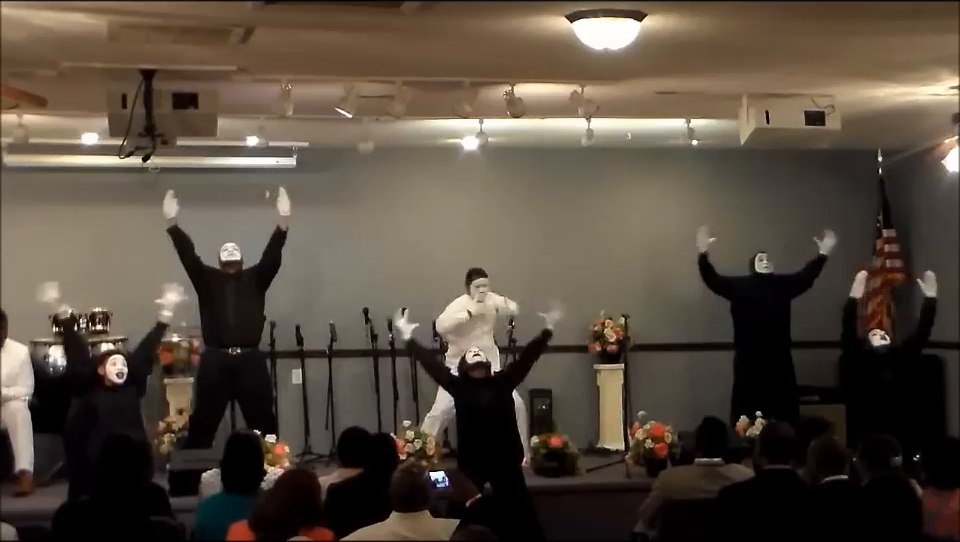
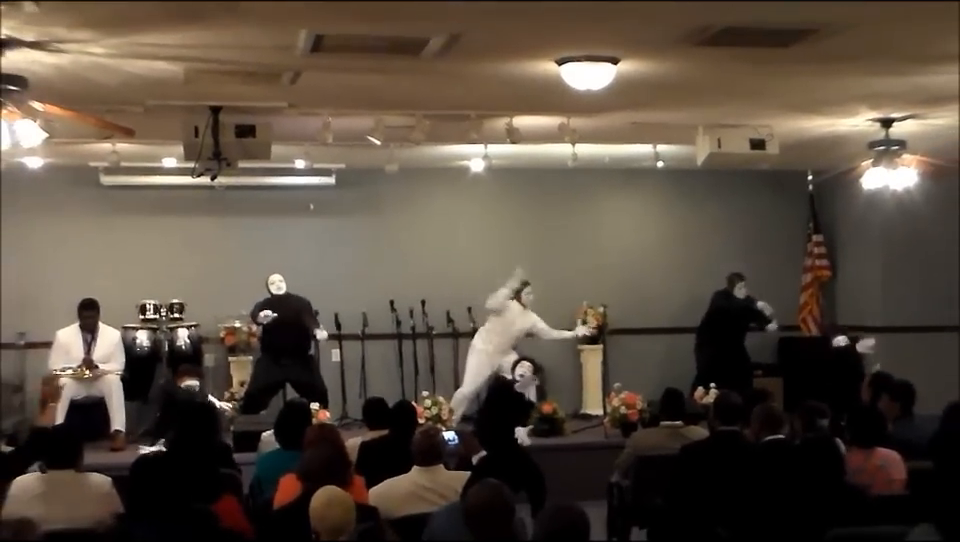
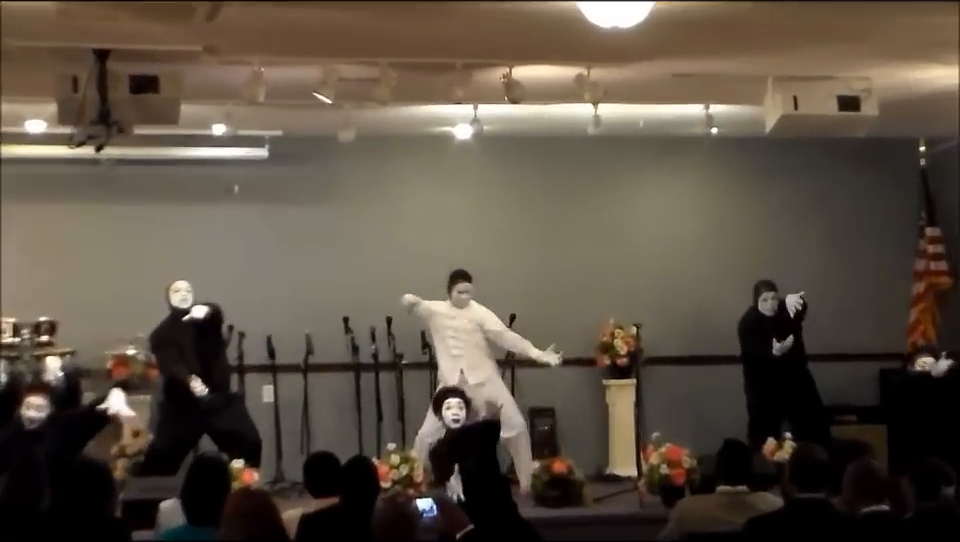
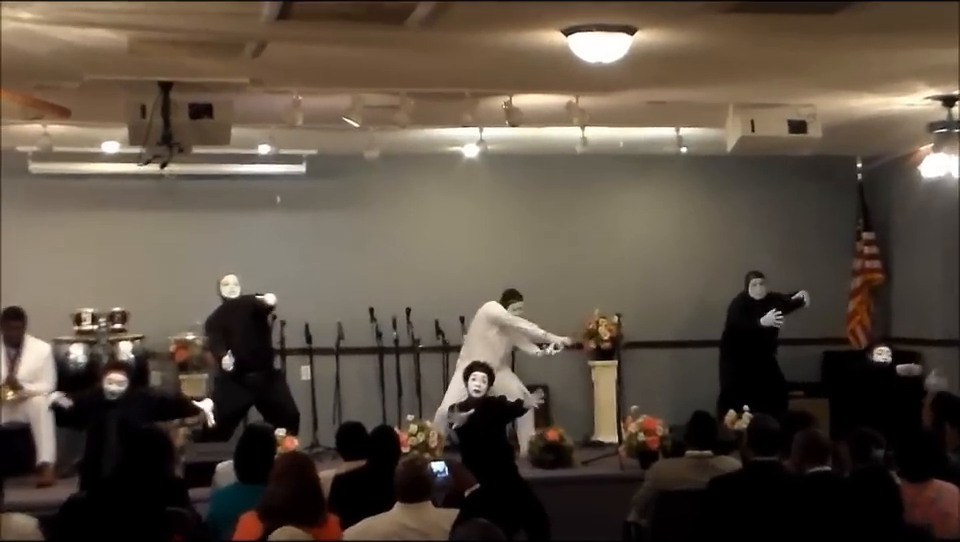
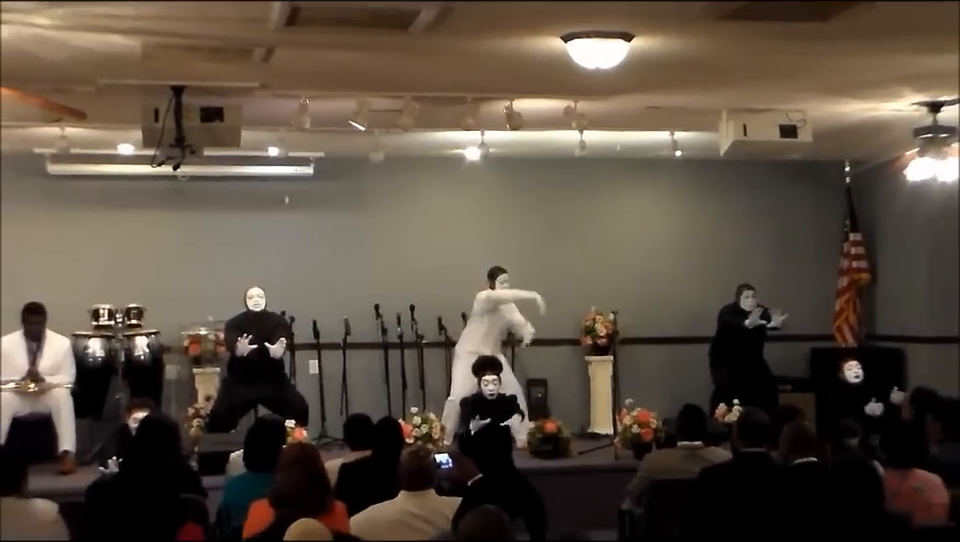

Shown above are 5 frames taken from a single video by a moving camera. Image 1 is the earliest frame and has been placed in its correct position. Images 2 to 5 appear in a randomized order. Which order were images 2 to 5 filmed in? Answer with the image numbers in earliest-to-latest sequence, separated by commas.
5, 2, 4, 3
